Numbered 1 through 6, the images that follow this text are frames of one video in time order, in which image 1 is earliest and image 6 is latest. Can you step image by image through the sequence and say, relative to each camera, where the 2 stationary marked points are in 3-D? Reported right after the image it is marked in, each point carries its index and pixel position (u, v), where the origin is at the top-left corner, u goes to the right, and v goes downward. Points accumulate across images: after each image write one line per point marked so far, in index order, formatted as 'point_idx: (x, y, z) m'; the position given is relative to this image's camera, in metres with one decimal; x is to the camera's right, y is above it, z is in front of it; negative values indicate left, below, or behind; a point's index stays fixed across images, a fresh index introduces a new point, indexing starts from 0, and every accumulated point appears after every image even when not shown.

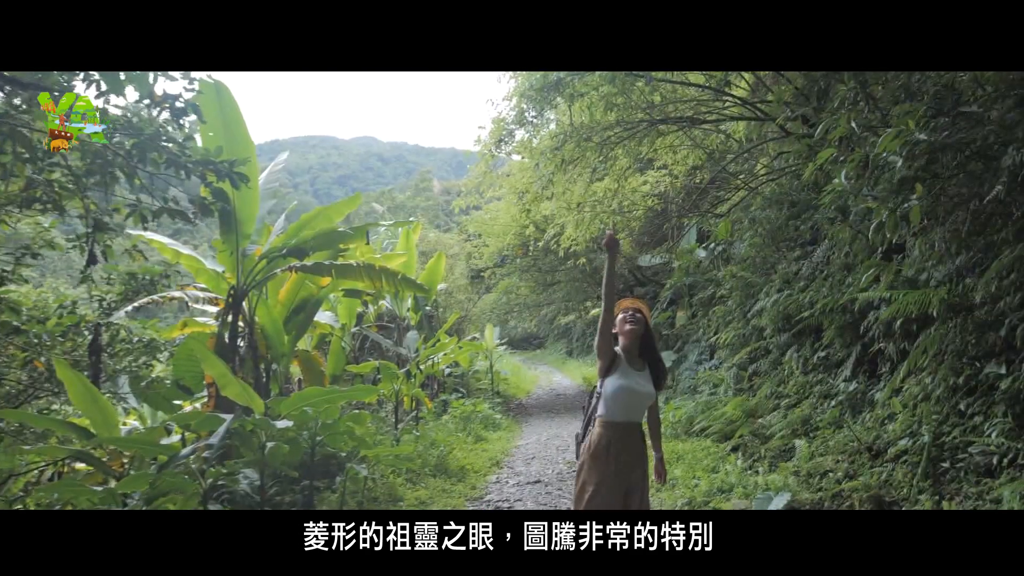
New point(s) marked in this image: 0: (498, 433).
0: (-0.1, -0.9, +5.0) m
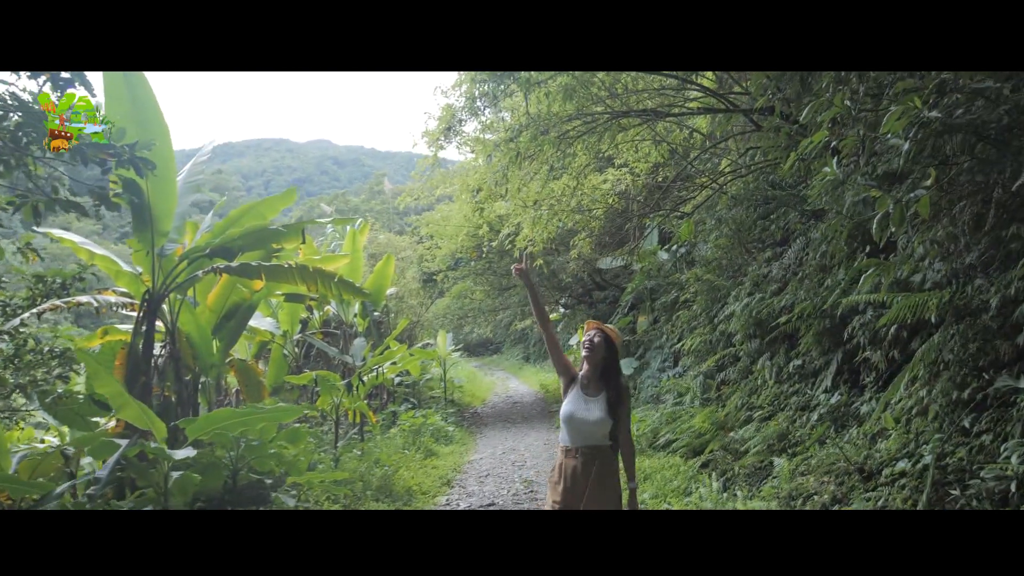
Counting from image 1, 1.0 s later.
0: (-0.3, -0.9, +4.6) m
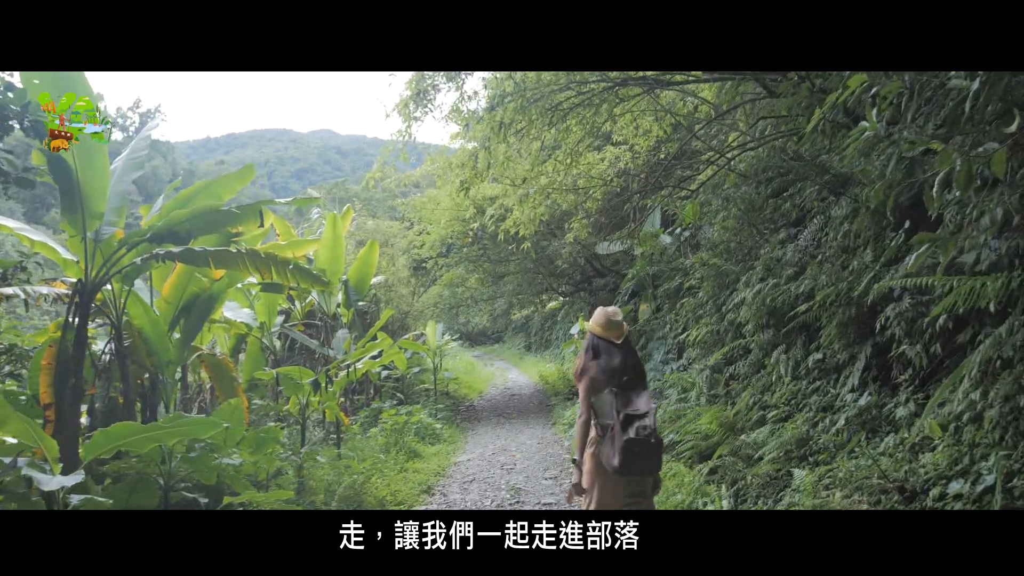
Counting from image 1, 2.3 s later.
0: (-0.4, -0.8, +4.3) m
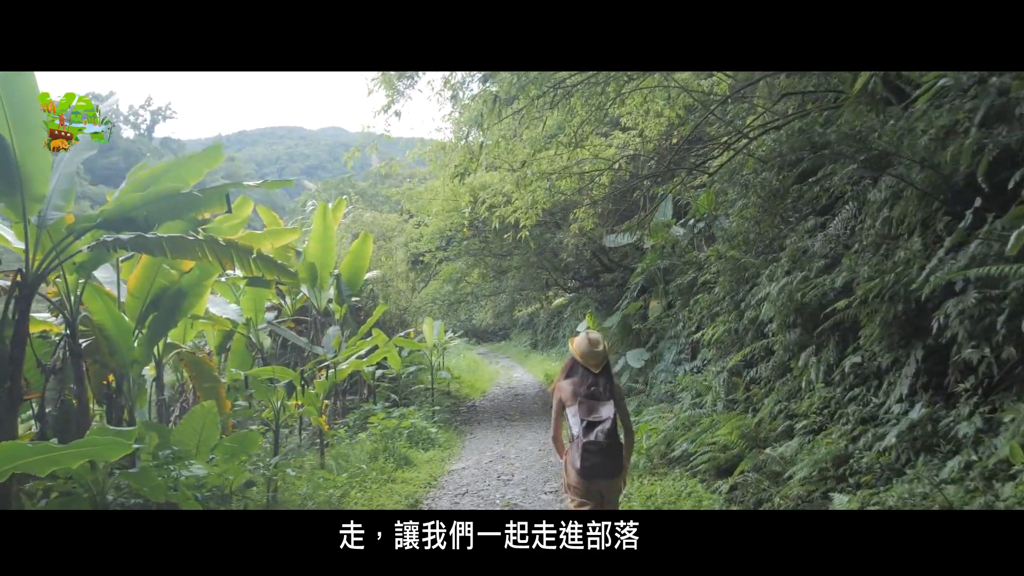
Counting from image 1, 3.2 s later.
0: (-0.4, -0.8, +3.9) m
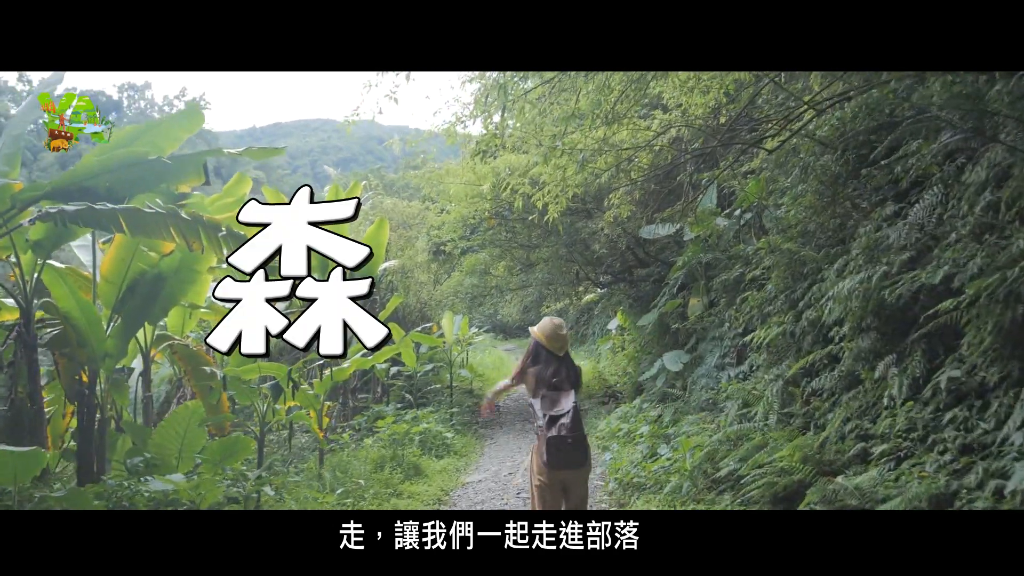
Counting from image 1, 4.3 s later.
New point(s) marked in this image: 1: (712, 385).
0: (-0.3, -0.8, +3.5) m
1: (+0.9, -0.4, +3.7) m
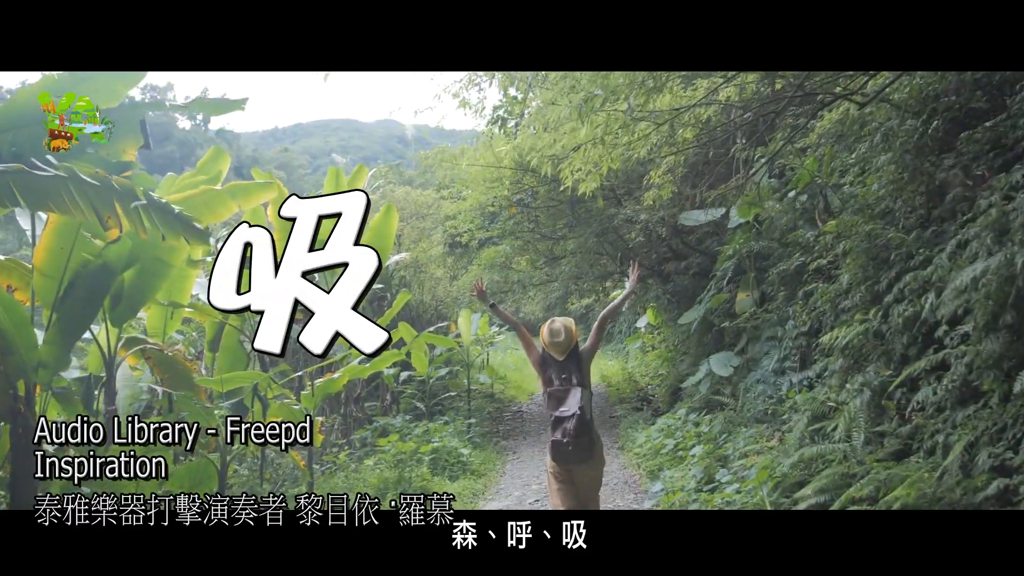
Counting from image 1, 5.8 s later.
0: (-0.2, -0.7, +2.9) m
1: (+1.0, -0.4, +3.1) m
